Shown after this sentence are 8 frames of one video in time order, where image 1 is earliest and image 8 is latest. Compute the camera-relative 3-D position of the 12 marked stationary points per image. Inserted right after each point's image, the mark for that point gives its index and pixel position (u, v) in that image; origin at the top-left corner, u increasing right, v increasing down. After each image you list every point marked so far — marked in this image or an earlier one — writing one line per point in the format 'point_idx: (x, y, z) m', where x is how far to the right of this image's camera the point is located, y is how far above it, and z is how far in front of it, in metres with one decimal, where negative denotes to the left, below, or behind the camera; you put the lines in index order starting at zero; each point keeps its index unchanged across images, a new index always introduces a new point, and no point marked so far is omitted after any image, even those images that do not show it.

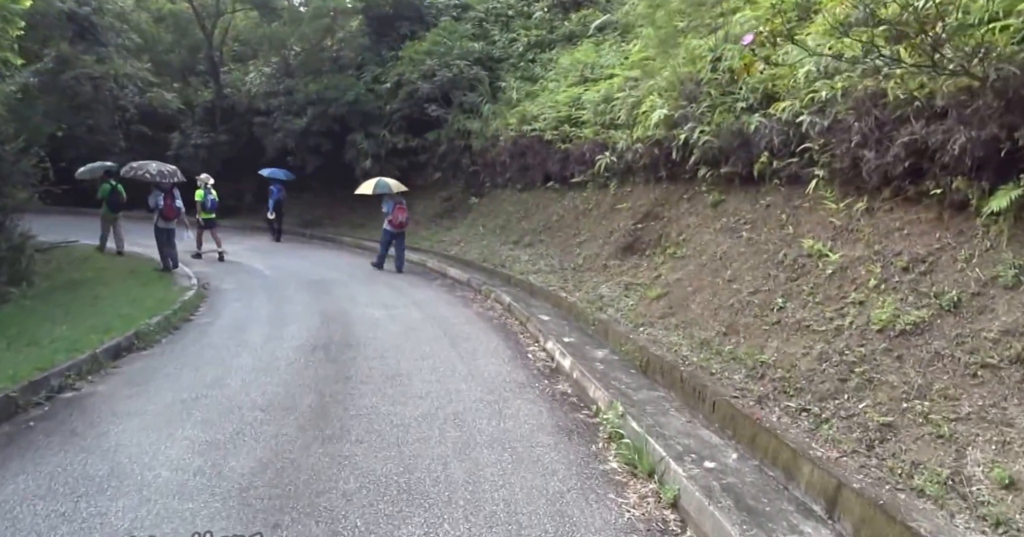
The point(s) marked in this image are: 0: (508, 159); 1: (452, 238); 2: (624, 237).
0: (-0.1, +2.7, +17.5) m
1: (-1.5, +0.8, +16.7) m
2: (+2.0, +0.6, +12.4) m
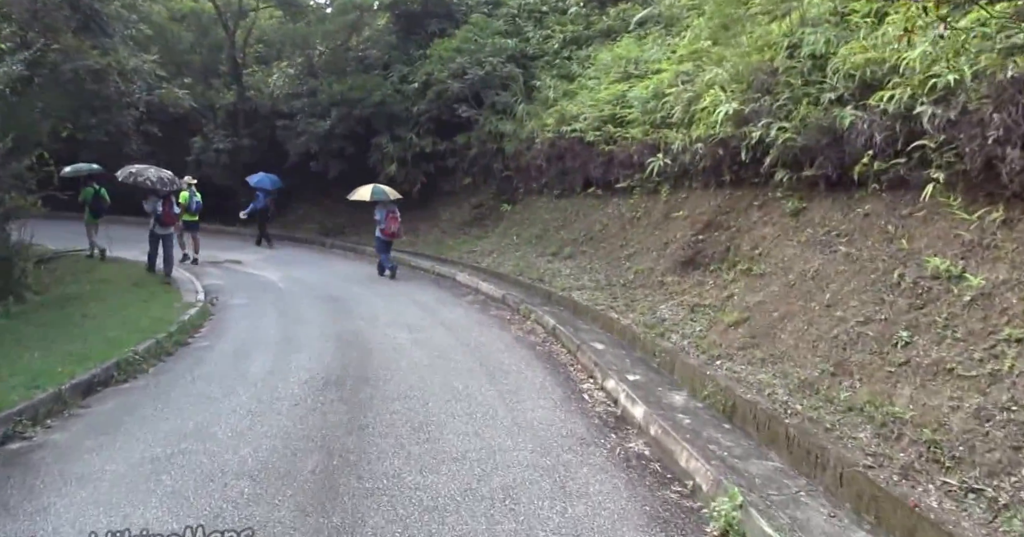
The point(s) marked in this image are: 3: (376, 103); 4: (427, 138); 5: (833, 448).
0: (+0.8, +2.4, +16.0) m
1: (-0.6, +0.5, +15.3) m
2: (+2.7, +0.3, +10.8) m
3: (-3.6, +4.4, +18.5) m
4: (-2.2, +3.5, +18.3) m
5: (+2.4, -1.3, +5.1) m
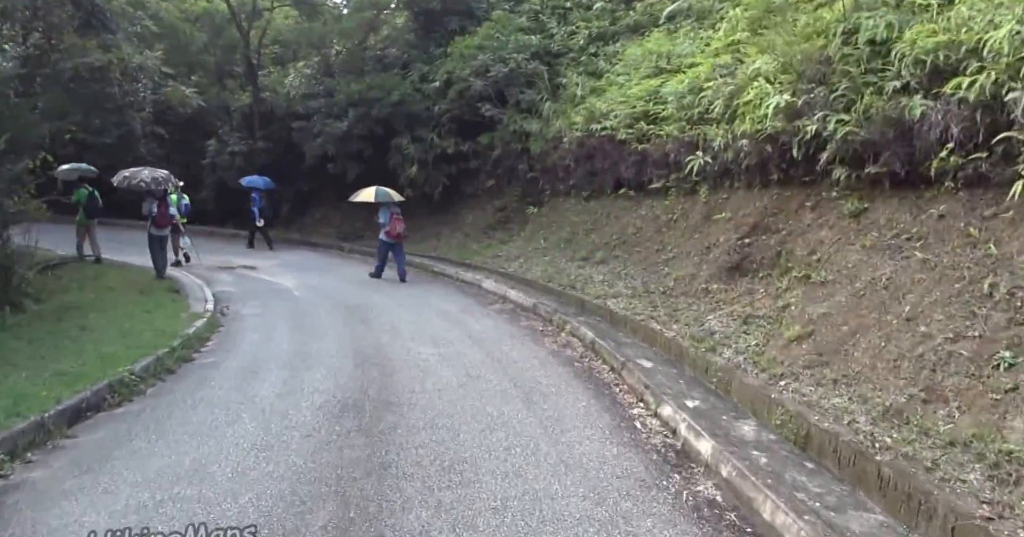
0: (+1.3, +2.3, +15.2) m
1: (-0.1, +0.4, +14.5) m
2: (+3.1, +0.2, +10.0) m
3: (-3.0, +4.2, +17.8) m
4: (-1.6, +3.3, +17.6) m
5: (+2.7, -1.4, +4.2) m
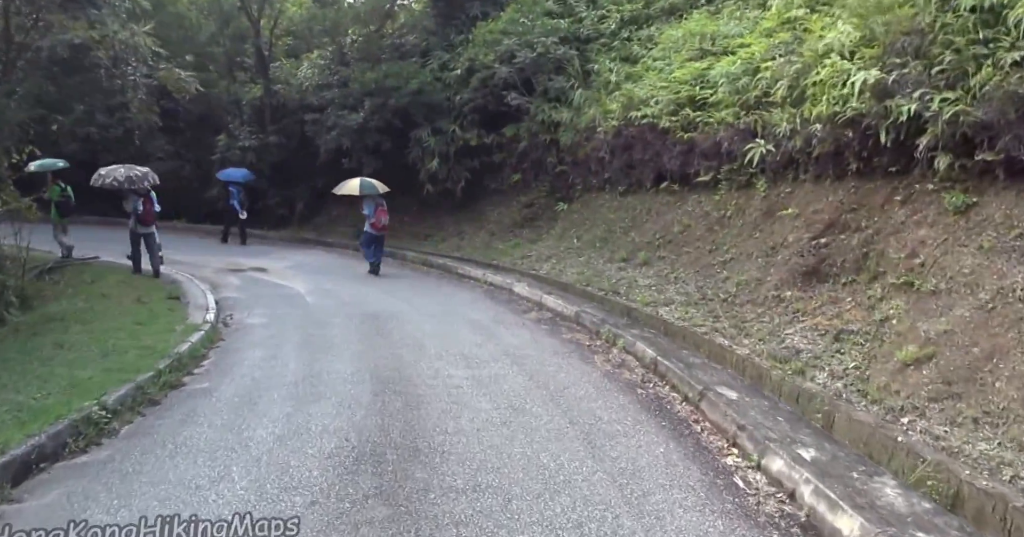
0: (+1.9, +2.3, +13.9) m
1: (+0.5, +0.3, +13.2) m
2: (+3.6, +0.2, +8.6) m
3: (-2.4, +4.2, +16.6) m
4: (-1.0, +3.3, +16.3) m
5: (+3.0, -1.5, +2.9) m
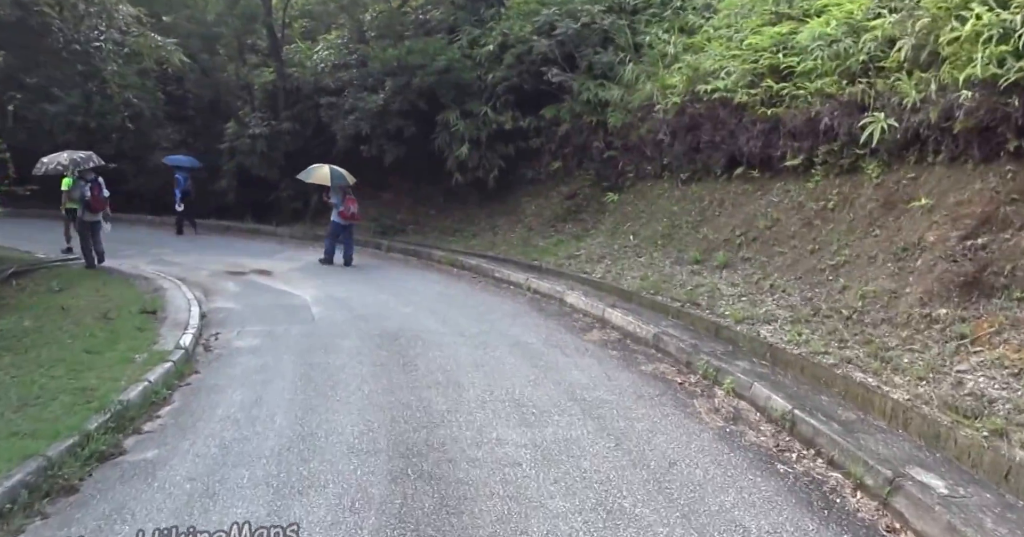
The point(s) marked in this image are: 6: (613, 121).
0: (+2.7, +2.2, +11.8) m
1: (+1.2, +0.3, +11.3) m
2: (+4.2, +0.1, +6.6) m
3: (-1.5, +4.2, +14.7) m
4: (-0.2, +3.3, +14.4) m
5: (+3.4, -1.6, +0.9) m
6: (+1.9, +2.8, +12.8) m
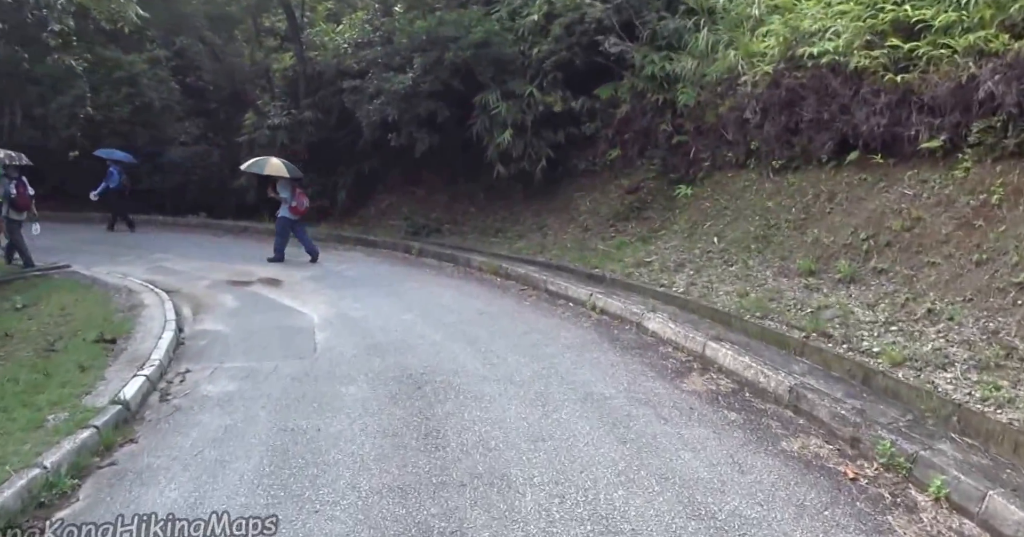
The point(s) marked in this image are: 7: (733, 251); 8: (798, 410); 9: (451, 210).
0: (+3.4, +2.1, +9.7) m
1: (+2.0, +0.2, +9.3) m
2: (+4.6, -0.1, +4.4) m
3: (-0.6, +4.1, +12.8) m
4: (+0.8, +3.2, +12.4) m
5: (+3.5, -1.8, -1.2) m
6: (+2.7, +2.7, +10.8) m
7: (+2.7, +0.2, +8.5) m
8: (+1.8, -0.9, +4.7) m
9: (-1.2, +1.2, +13.8) m
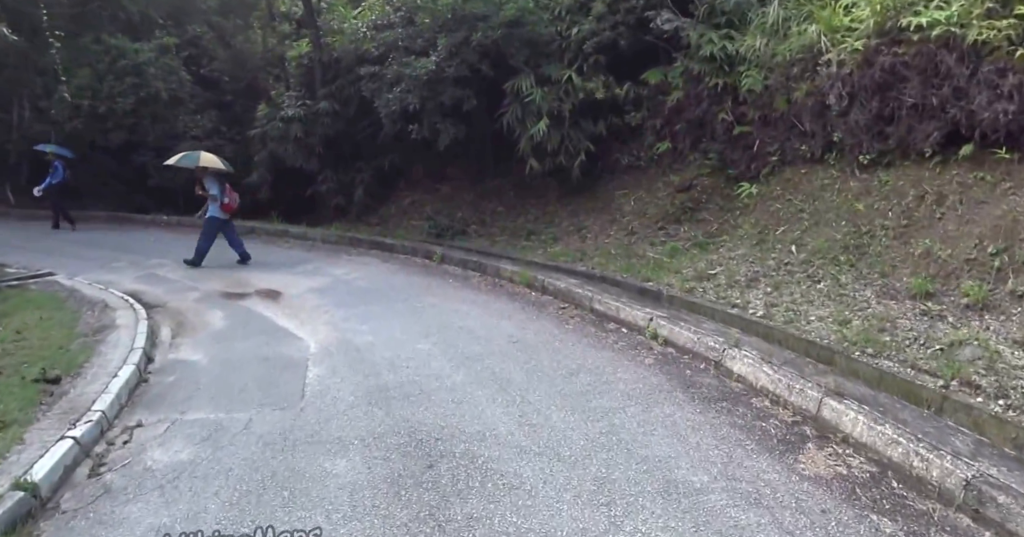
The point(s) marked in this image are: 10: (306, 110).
0: (+3.9, +2.0, +8.3) m
1: (+2.4, 0.0, +7.9) m
2: (+4.9, -0.3, +2.9) m
3: (0.0, +4.0, +11.5) m
4: (+1.3, +3.1, +11.0) m
5: (+3.5, -2.0, -2.6) m
6: (+3.2, +2.5, +9.3) m
7: (+3.1, 0.0, +7.1) m
8: (+2.1, -1.0, +3.3) m
9: (-0.6, +1.1, +12.5) m
10: (-4.2, +3.3, +14.4) m
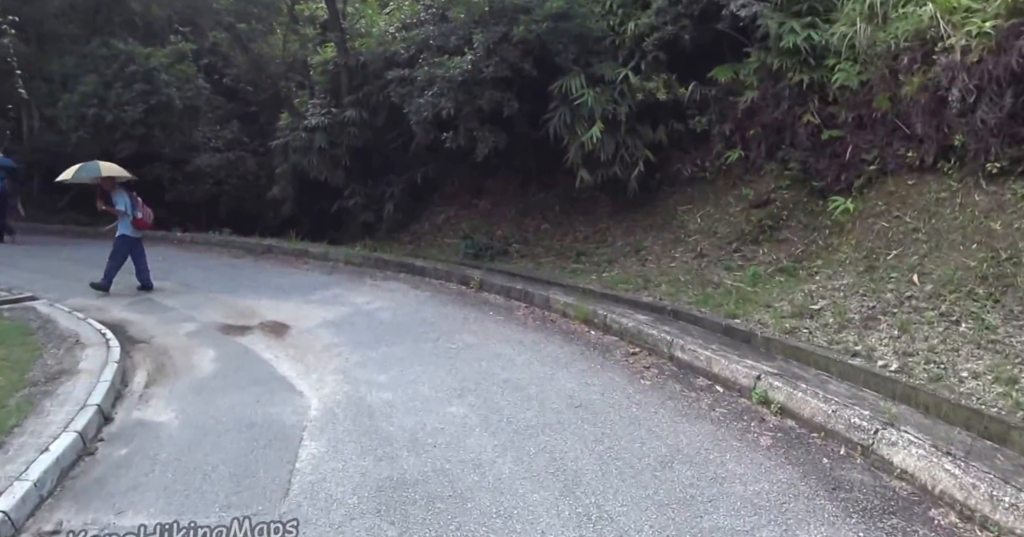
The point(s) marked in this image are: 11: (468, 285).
0: (+4.4, +1.6, +6.8) m
1: (+2.9, -0.3, +6.4) m
2: (+5.1, -0.5, +1.3) m
3: (+0.7, +3.6, +10.2) m
4: (+2.0, +2.7, +9.7) m
5: (+3.5, -2.1, -4.2) m
6: (+3.8, +2.2, +7.9) m
7: (+3.6, -0.3, +5.6) m
8: (+2.3, -1.3, +1.9) m
9: (+0.1, +0.7, +11.2) m
10: (-3.4, +2.9, +13.3) m
11: (-0.5, -0.2, +8.6) m
